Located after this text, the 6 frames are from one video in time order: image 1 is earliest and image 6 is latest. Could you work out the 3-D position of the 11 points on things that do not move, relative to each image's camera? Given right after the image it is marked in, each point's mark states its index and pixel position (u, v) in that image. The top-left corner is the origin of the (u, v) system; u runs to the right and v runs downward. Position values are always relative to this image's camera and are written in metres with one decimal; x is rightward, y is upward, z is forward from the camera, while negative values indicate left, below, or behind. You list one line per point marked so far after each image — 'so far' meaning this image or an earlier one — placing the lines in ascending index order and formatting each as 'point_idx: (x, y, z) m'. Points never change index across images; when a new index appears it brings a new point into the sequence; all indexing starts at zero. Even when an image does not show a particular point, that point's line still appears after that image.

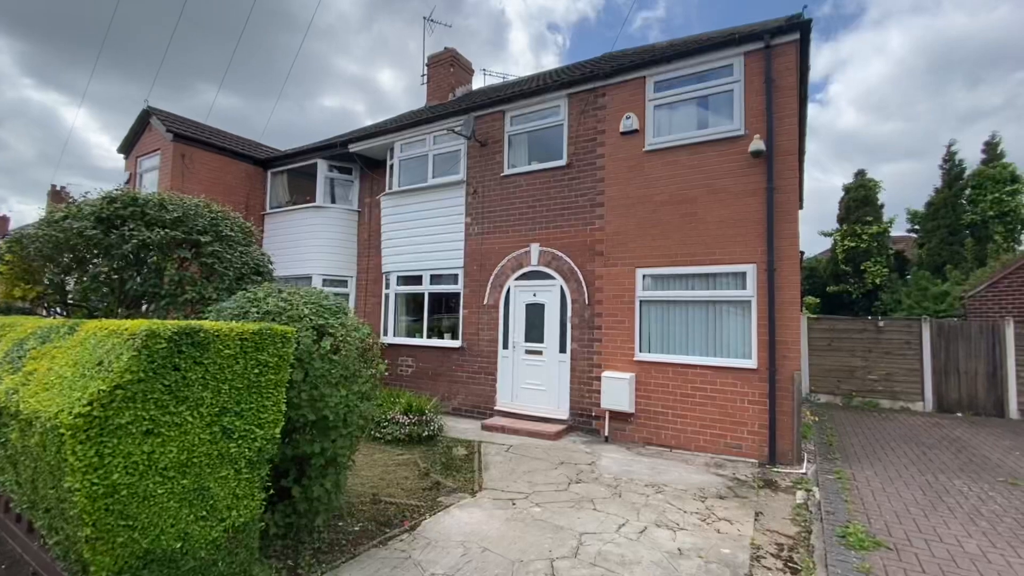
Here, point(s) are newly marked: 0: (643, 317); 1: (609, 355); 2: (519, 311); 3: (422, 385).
0: (+2.3, -0.5, +8.1) m
1: (+1.7, -1.2, +8.2) m
2: (+0.1, -0.5, +9.2) m
3: (-2.0, -2.2, +10.3) m
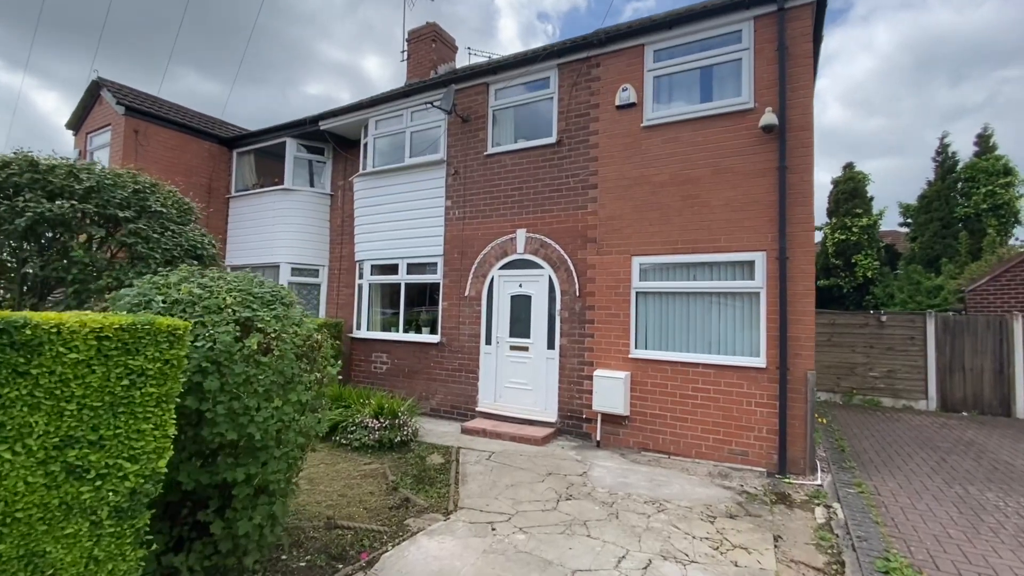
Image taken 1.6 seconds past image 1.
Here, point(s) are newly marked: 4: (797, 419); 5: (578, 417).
0: (+2.0, -0.3, +7.3) m
1: (+1.4, -1.0, +7.4) m
2: (-0.2, -0.3, +8.4) m
3: (-2.3, -2.0, +9.5) m
4: (+3.8, -1.8, +6.2) m
5: (+1.1, -2.1, +7.5) m
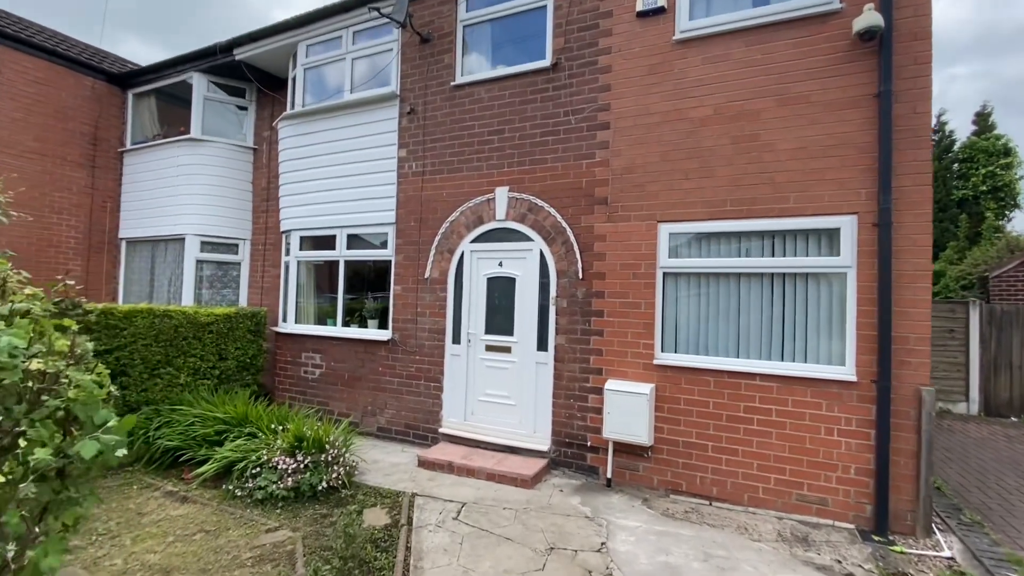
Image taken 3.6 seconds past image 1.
0: (+1.8, -0.1, +5.3) m
1: (+1.2, -0.8, +5.3) m
2: (-0.5, 0.0, +6.2) m
3: (-2.7, -1.6, +7.2) m
4: (+3.6, -1.6, +4.3) m
5: (+0.8, -1.8, +5.5) m
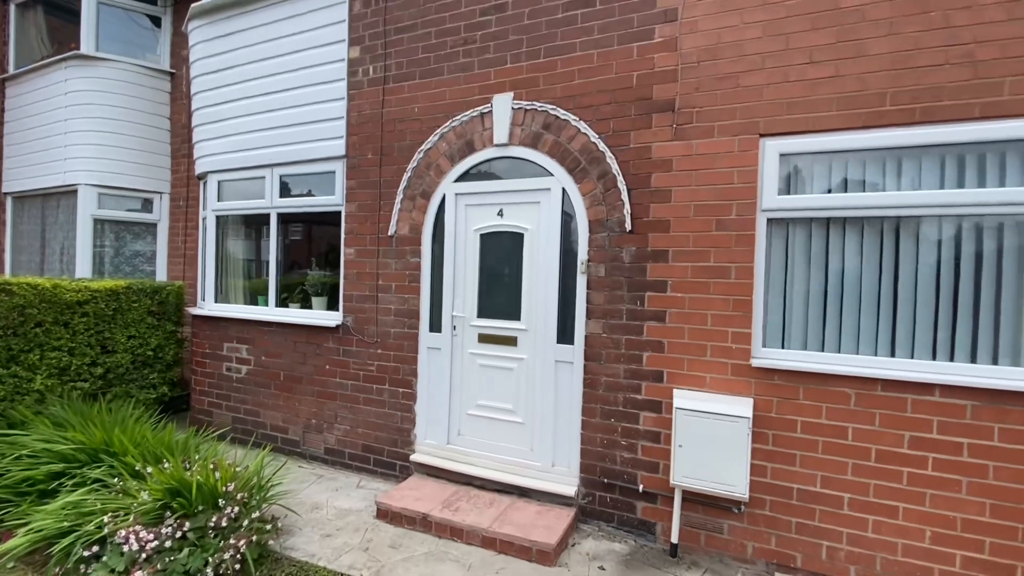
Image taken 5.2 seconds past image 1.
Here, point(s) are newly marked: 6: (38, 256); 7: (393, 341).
0: (+1.8, +0.2, +3.3) m
1: (+1.2, -0.5, +3.4) m
2: (-0.4, +0.3, +4.1) m
3: (-2.7, -1.2, +5.2) m
4: (+3.7, -1.3, +2.5) m
5: (+0.9, -1.5, +3.6) m
6: (-7.8, +0.5, +7.7) m
7: (-1.1, -0.5, +4.4) m
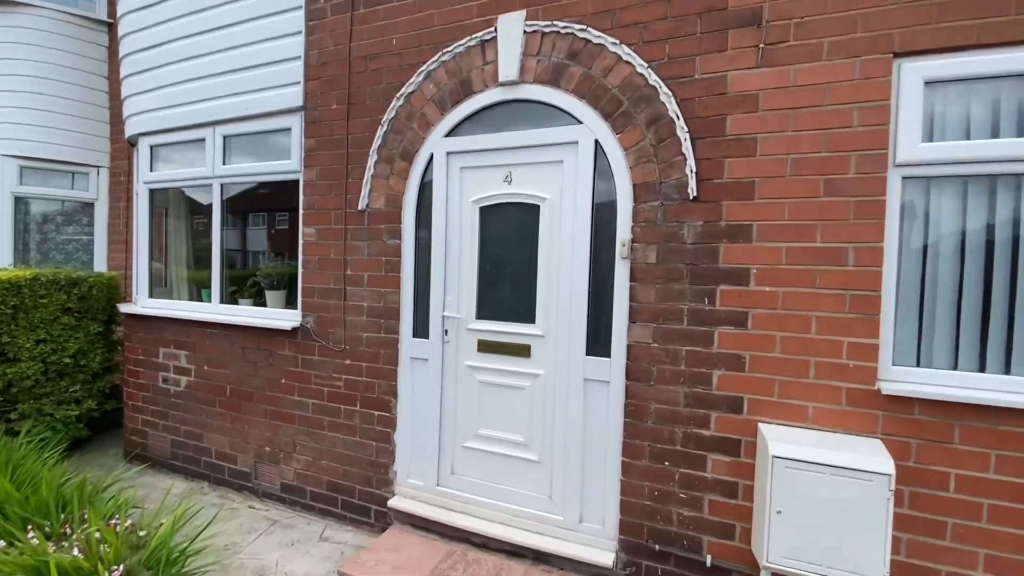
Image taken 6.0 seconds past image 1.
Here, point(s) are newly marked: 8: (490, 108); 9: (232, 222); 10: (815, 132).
0: (+1.9, +0.2, +2.3) m
1: (+1.3, -0.4, +2.4) m
2: (-0.3, +0.4, +3.1) m
3: (-2.7, -1.2, +4.1) m
4: (+3.8, -1.3, +1.5) m
5: (+0.9, -1.5, +2.6) m
6: (-7.8, +0.6, +6.5) m
7: (-1.1, -0.4, +3.4) m
8: (-0.1, +1.1, +3.0) m
9: (-2.6, +0.6, +4.2) m
10: (+1.5, +0.8, +2.3) m
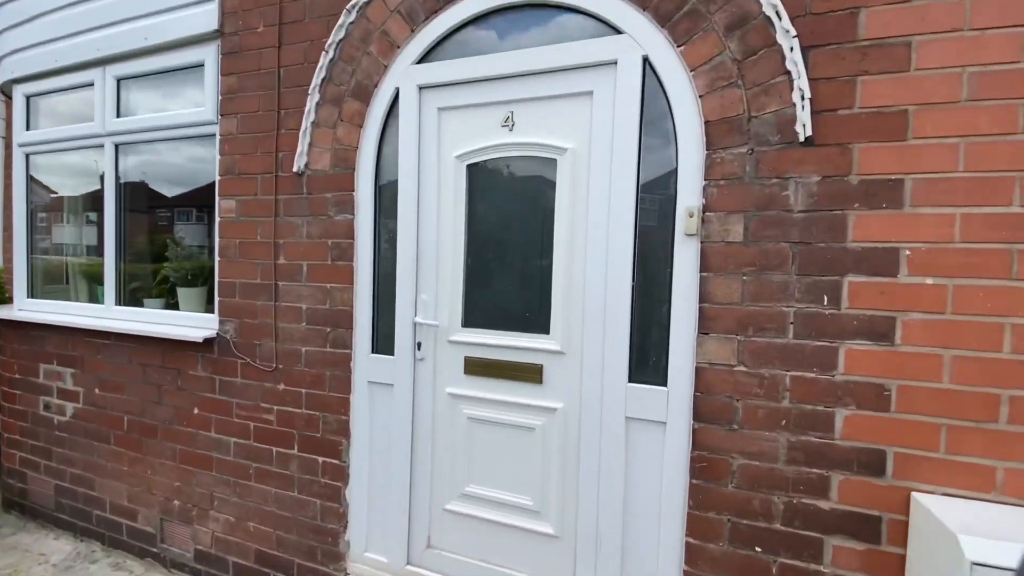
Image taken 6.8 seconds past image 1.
0: (+2.0, +0.3, +1.4) m
1: (+1.4, -0.4, +1.5) m
2: (-0.3, +0.4, +2.2) m
3: (-2.7, -1.1, +3.1) m
4: (+3.9, -1.2, +0.7) m
5: (+1.0, -1.5, +1.7) m
6: (-7.9, +0.6, +5.2) m
7: (-1.1, -0.4, +2.4) m
8: (-0.1, +1.2, +2.1) m
9: (-2.6, +0.7, +3.1) m
10: (+1.5, +0.8, +1.4) m
